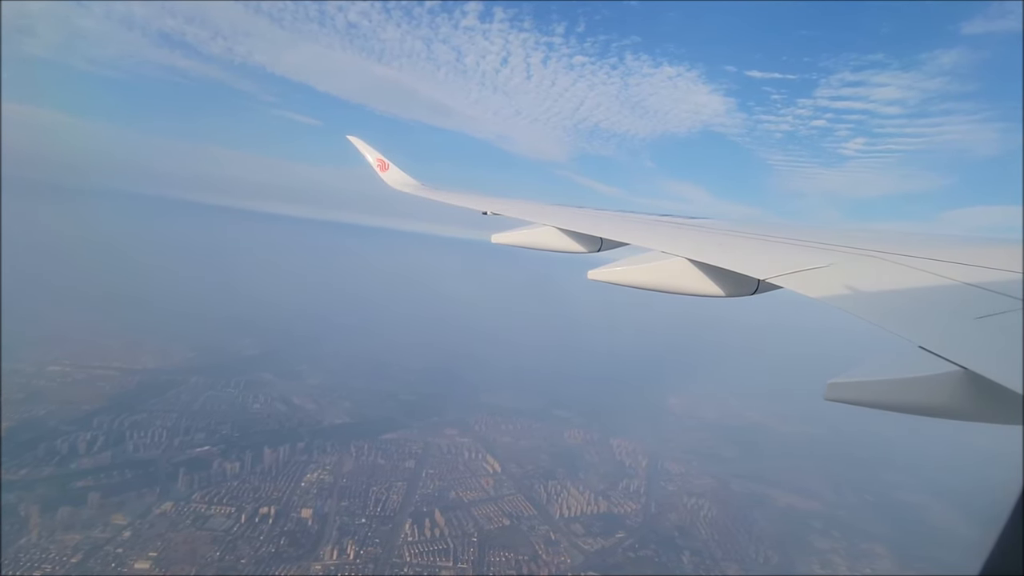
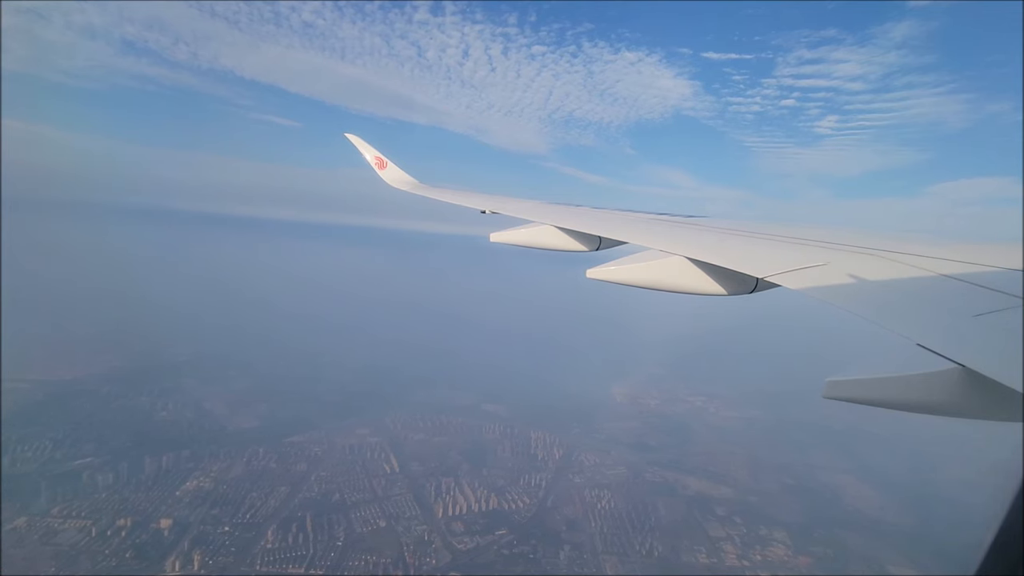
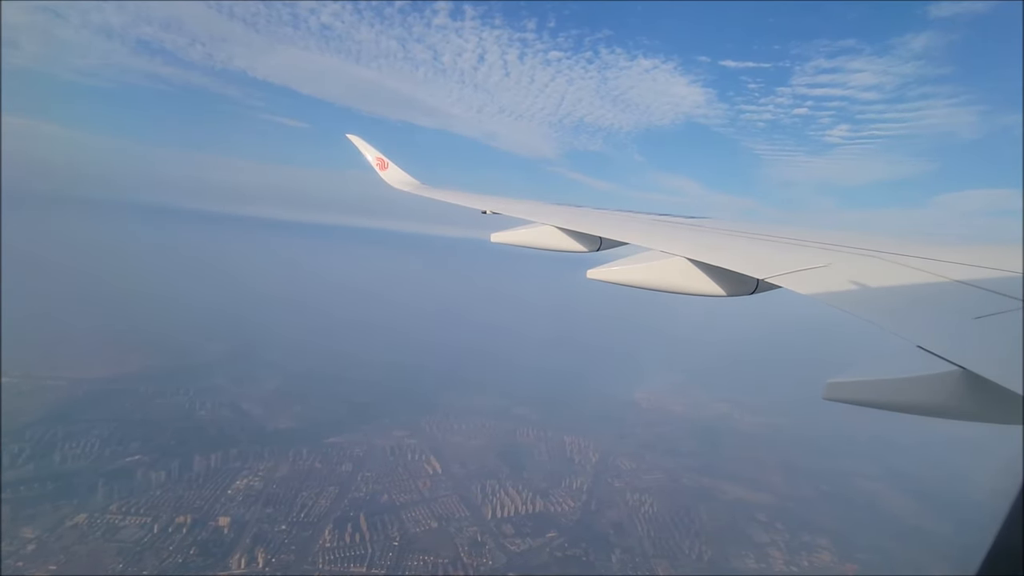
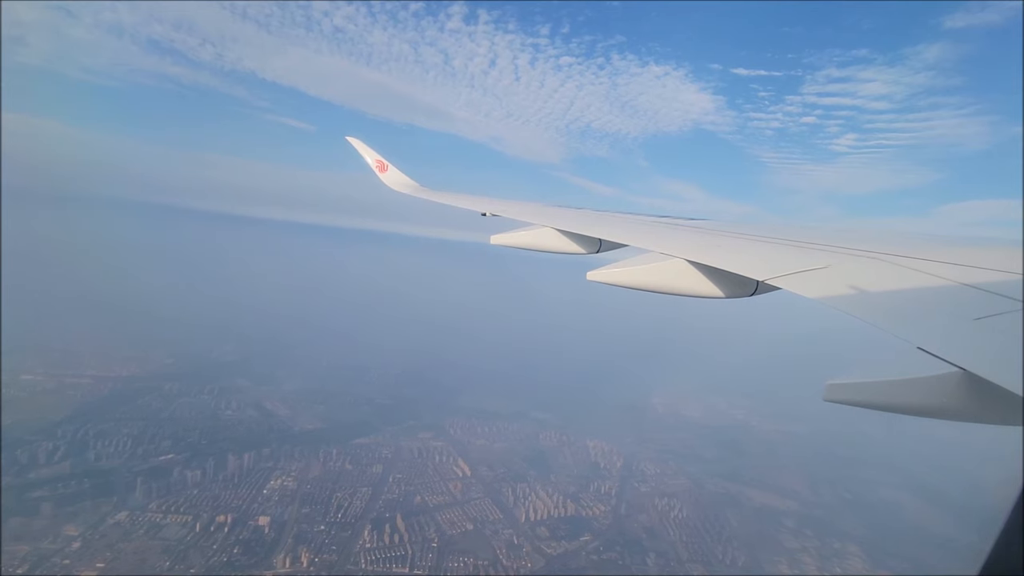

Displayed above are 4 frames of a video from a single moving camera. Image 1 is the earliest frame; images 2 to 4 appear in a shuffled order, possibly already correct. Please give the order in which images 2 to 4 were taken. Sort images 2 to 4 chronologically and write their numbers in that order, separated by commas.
4, 3, 2
